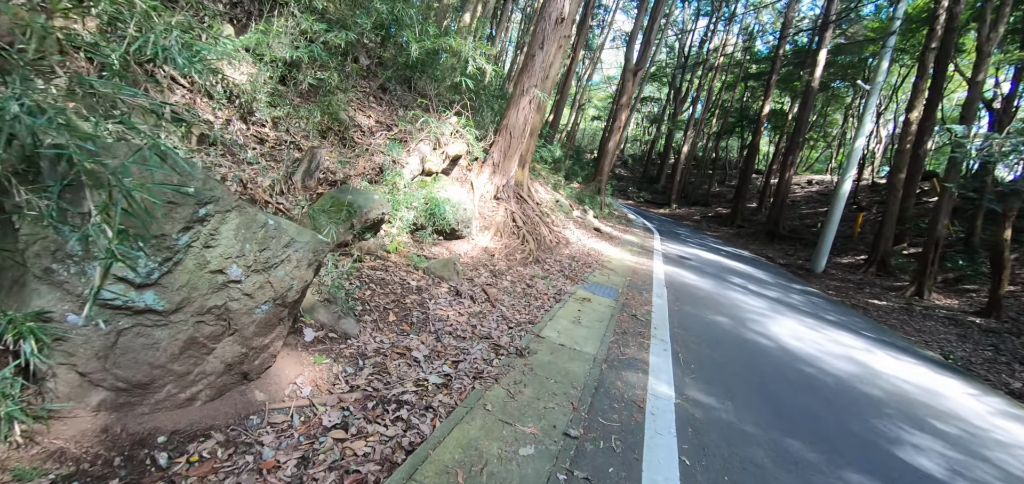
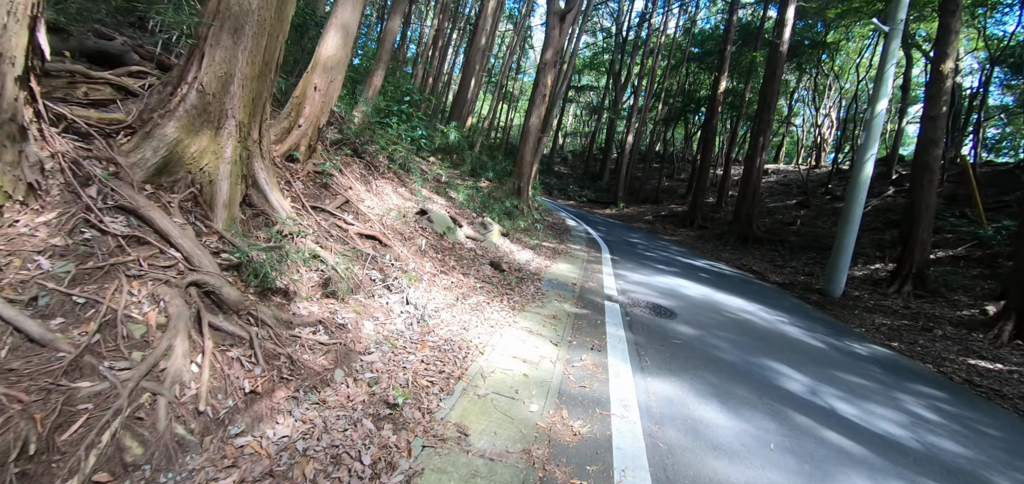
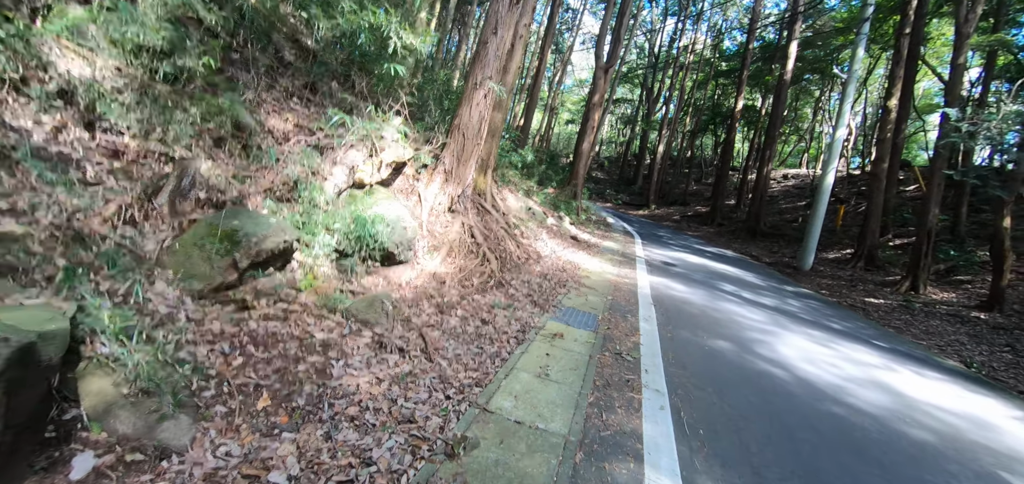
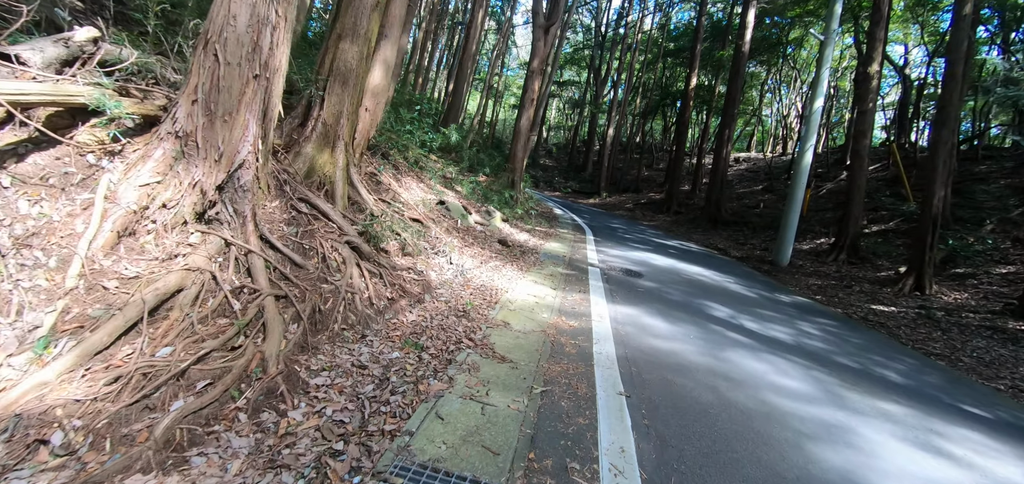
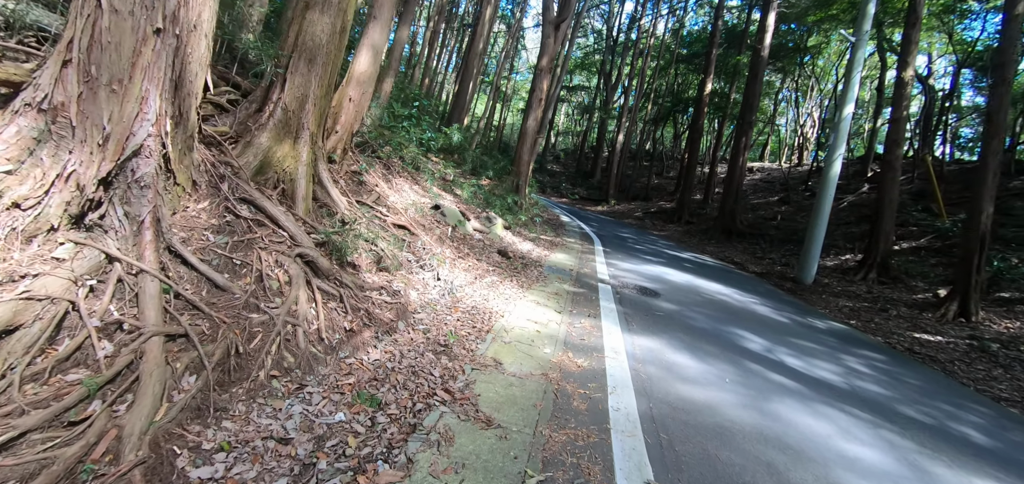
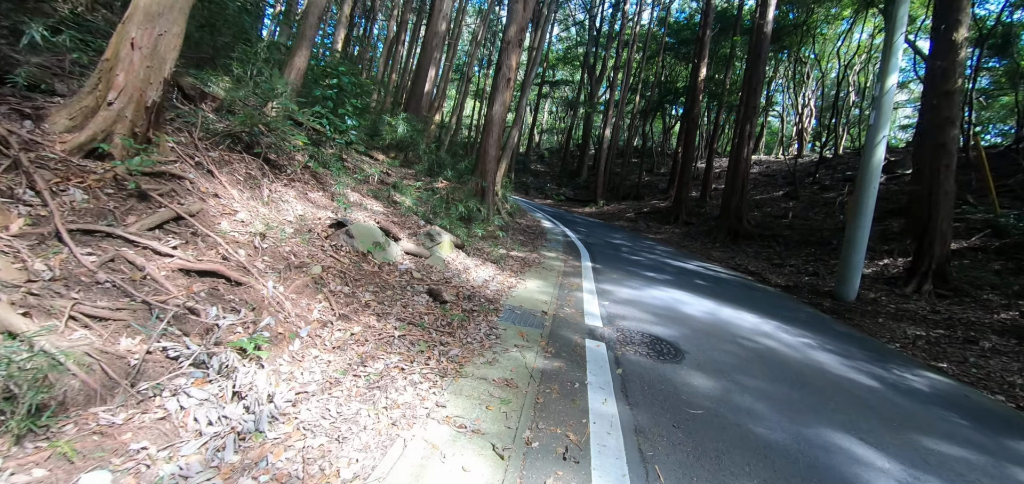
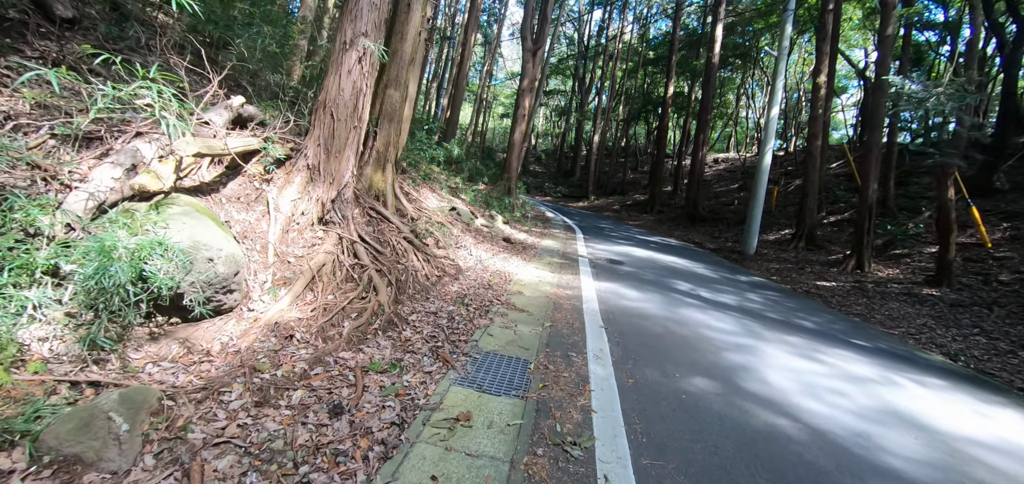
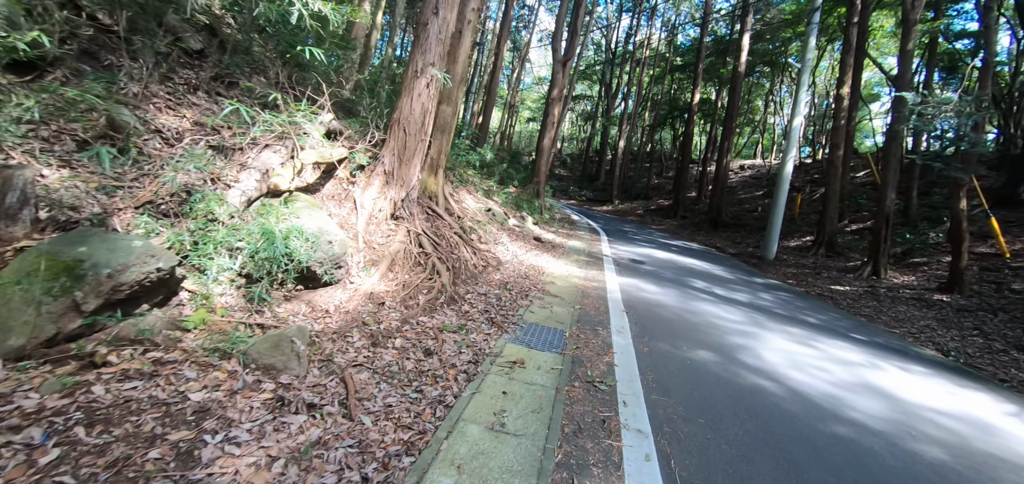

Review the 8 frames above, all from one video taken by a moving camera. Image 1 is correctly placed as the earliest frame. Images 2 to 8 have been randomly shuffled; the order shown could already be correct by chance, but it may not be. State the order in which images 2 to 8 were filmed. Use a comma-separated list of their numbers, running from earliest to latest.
3, 8, 7, 4, 5, 2, 6
